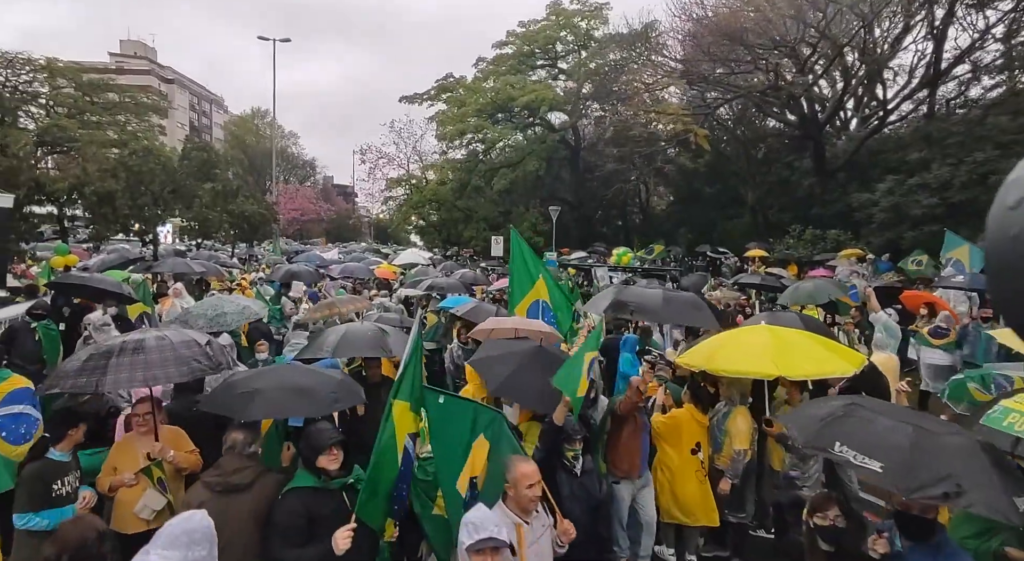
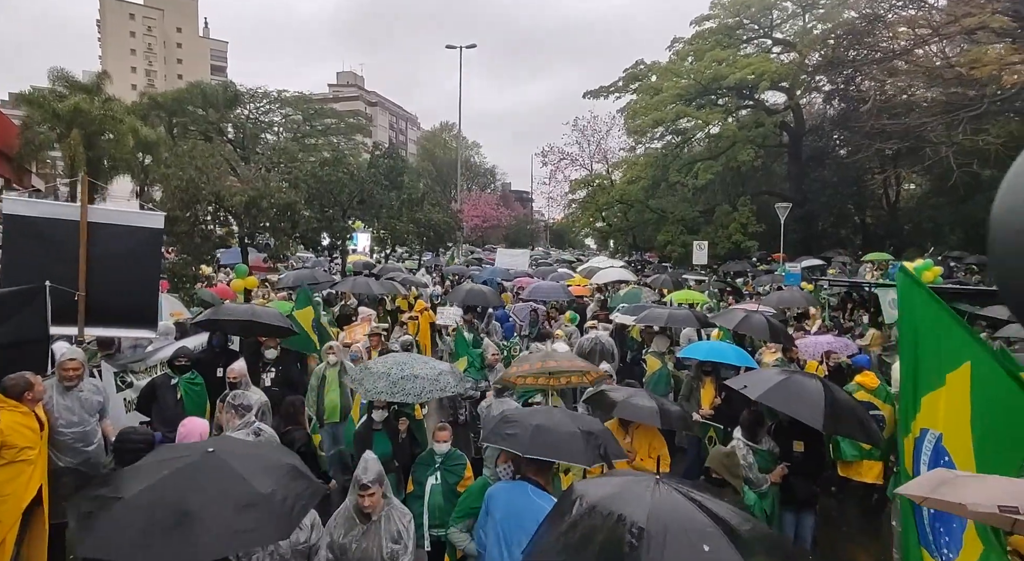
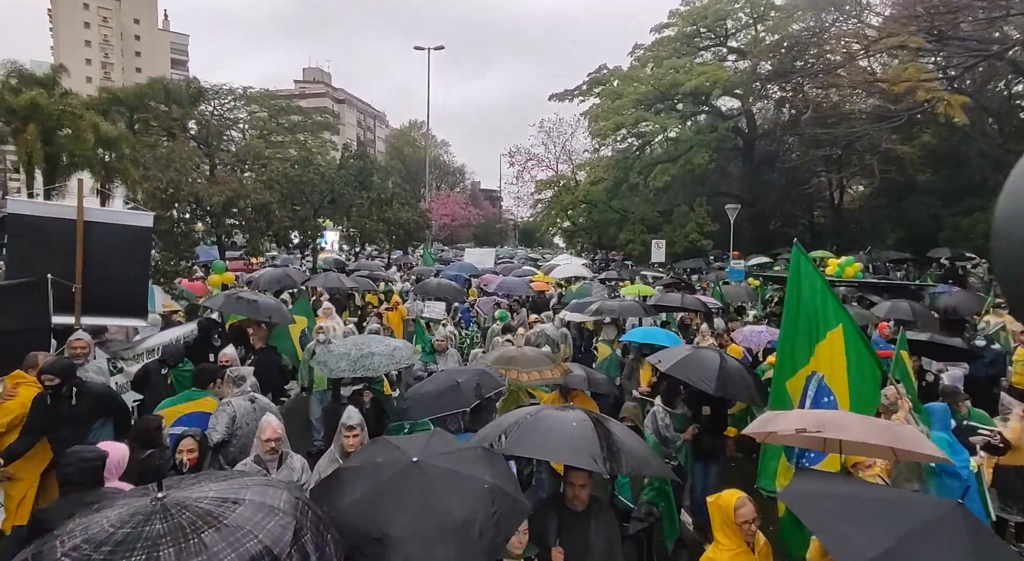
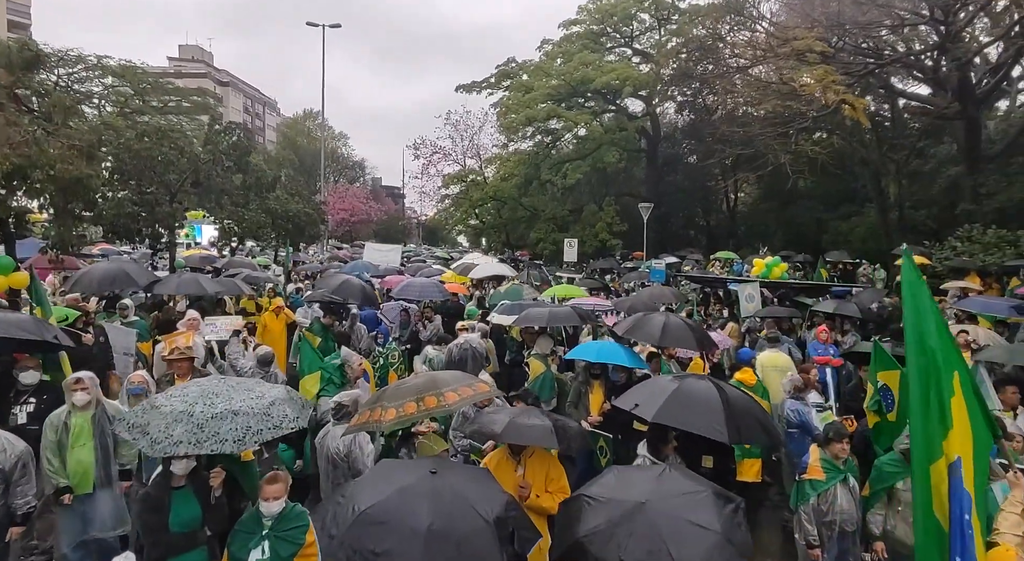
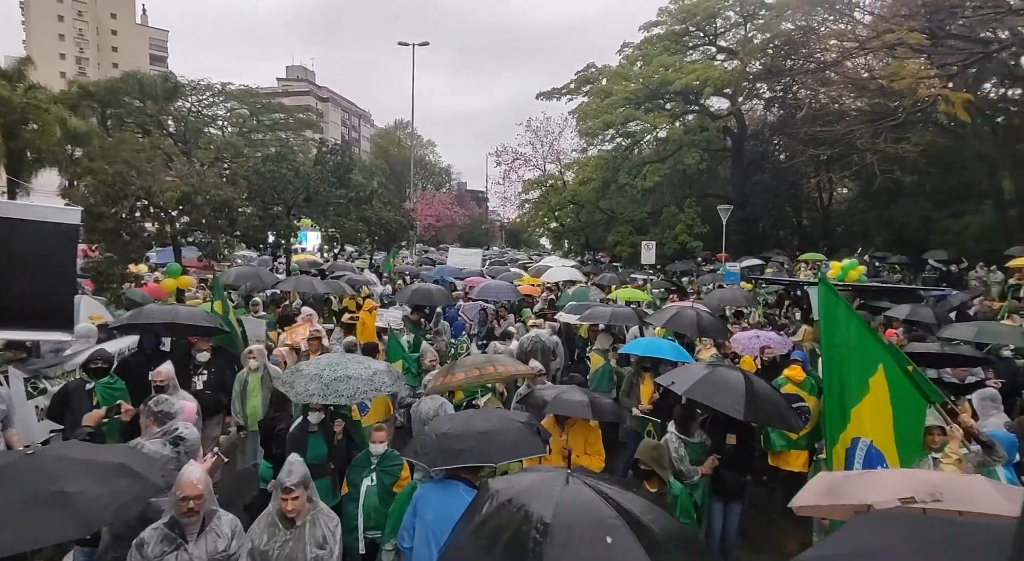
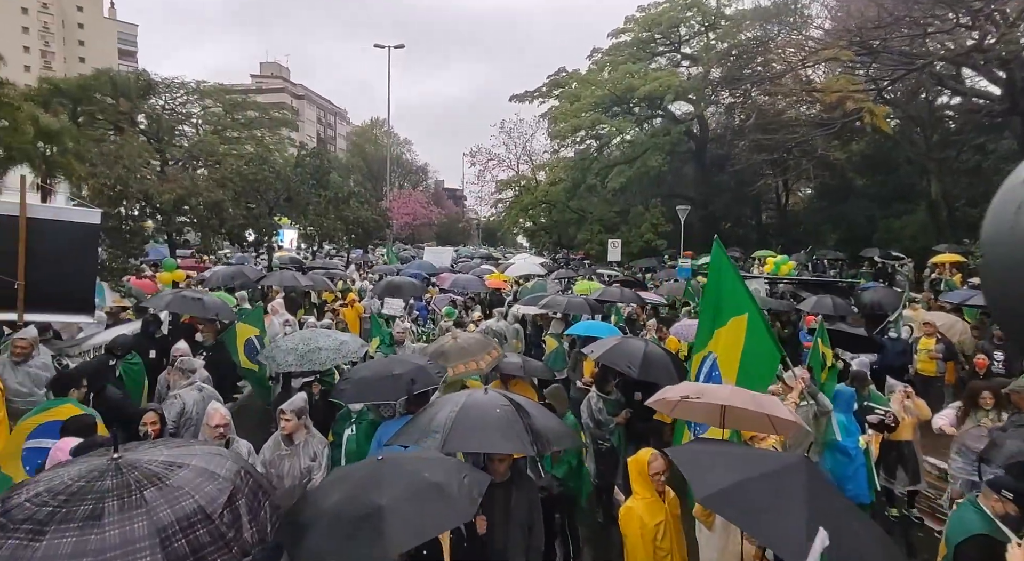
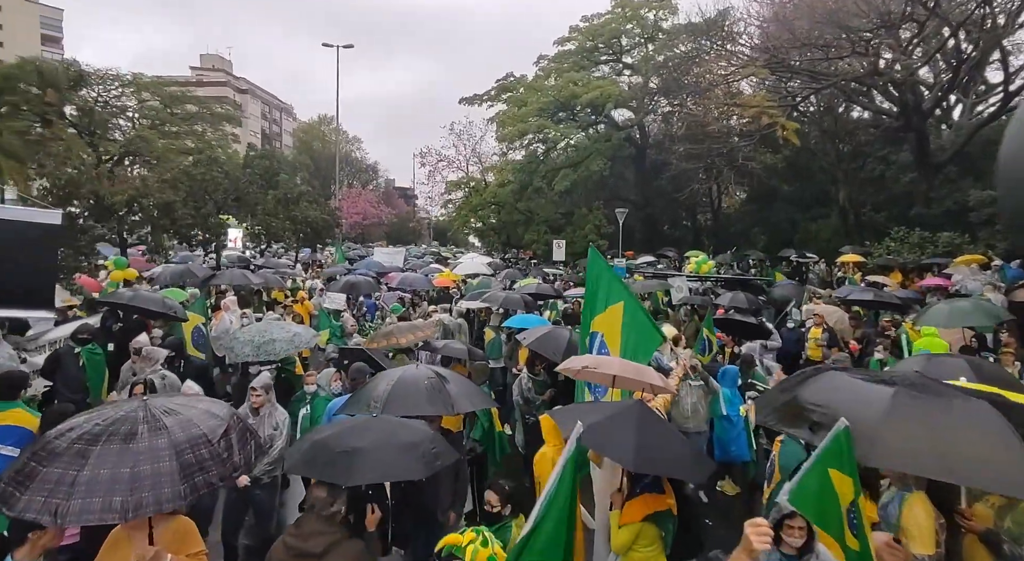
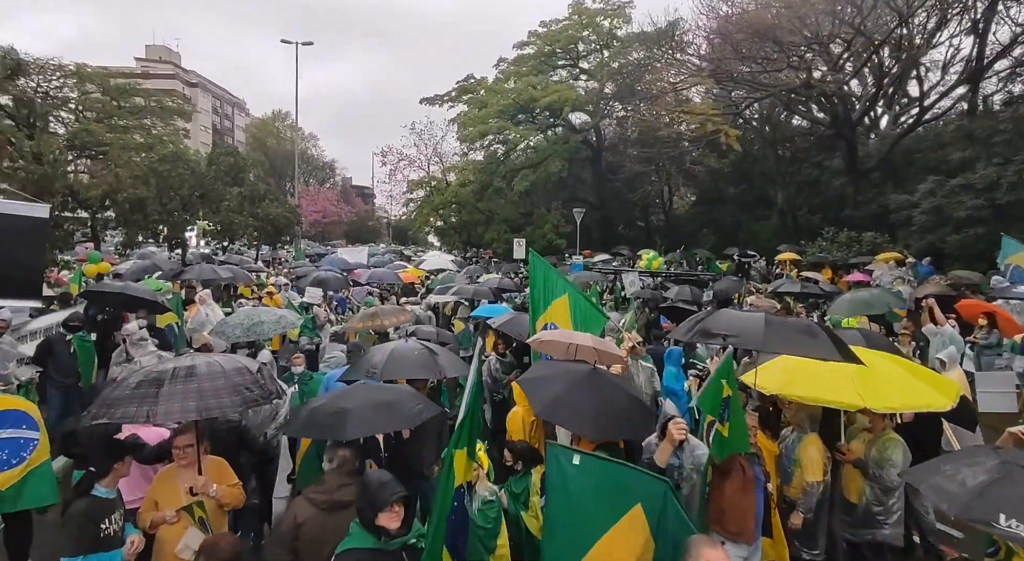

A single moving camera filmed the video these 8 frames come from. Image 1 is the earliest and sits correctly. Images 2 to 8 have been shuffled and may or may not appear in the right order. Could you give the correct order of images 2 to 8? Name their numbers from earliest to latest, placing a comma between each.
8, 7, 6, 3, 2, 5, 4
